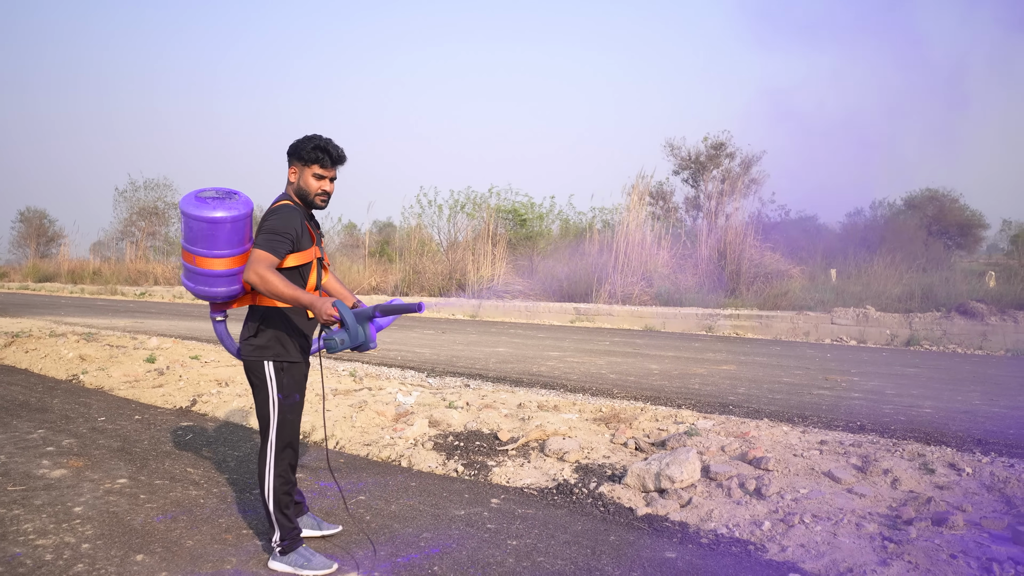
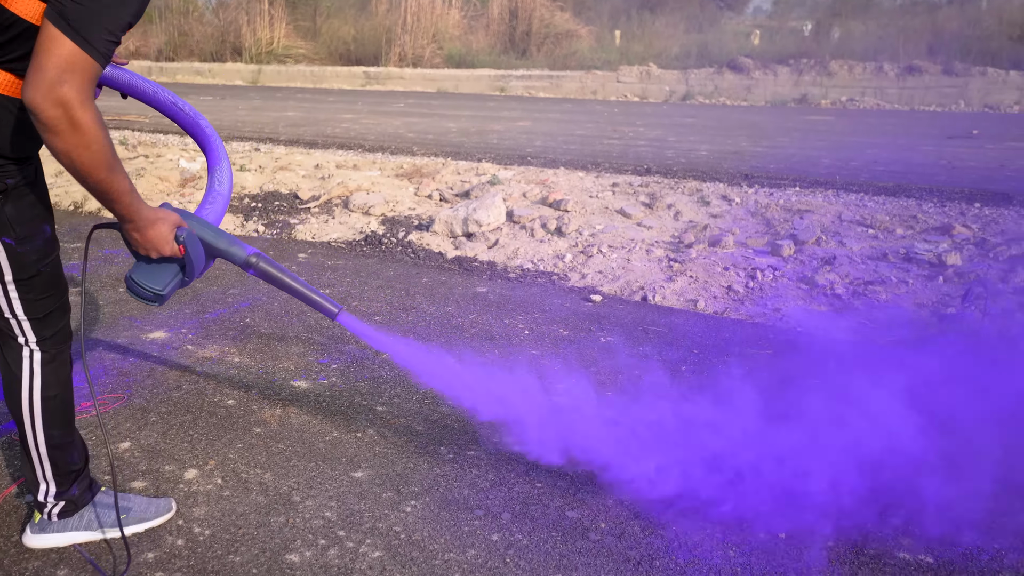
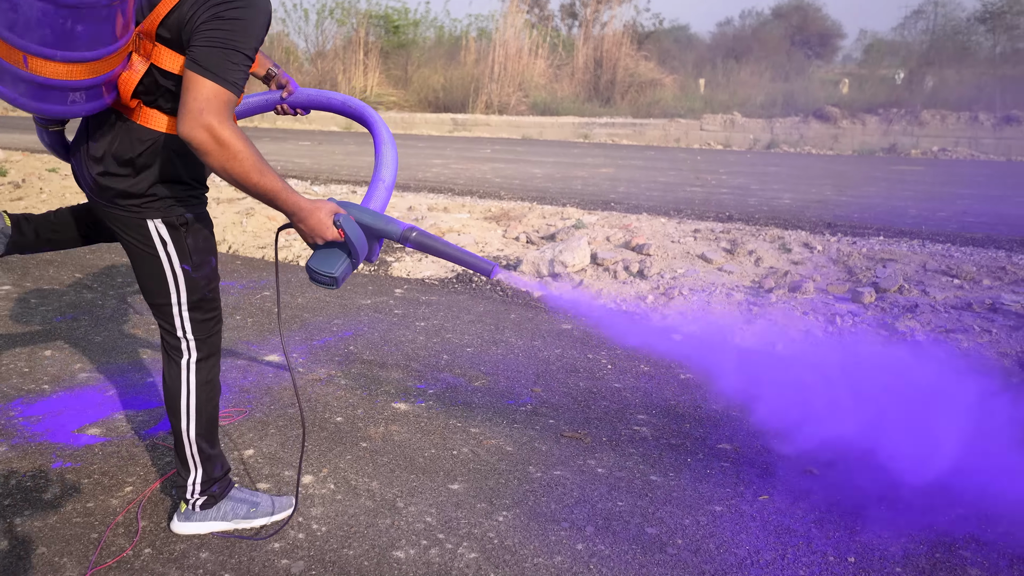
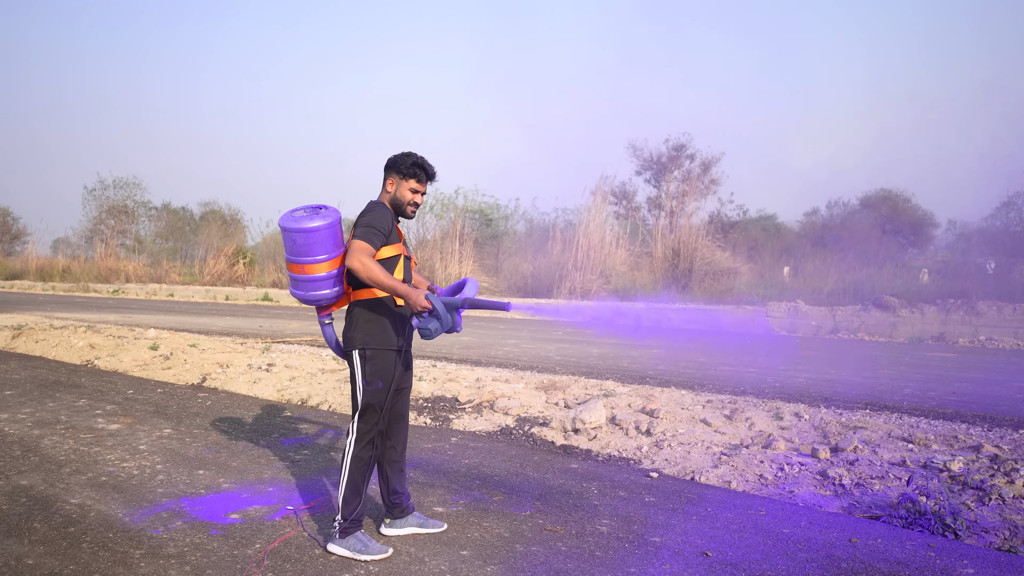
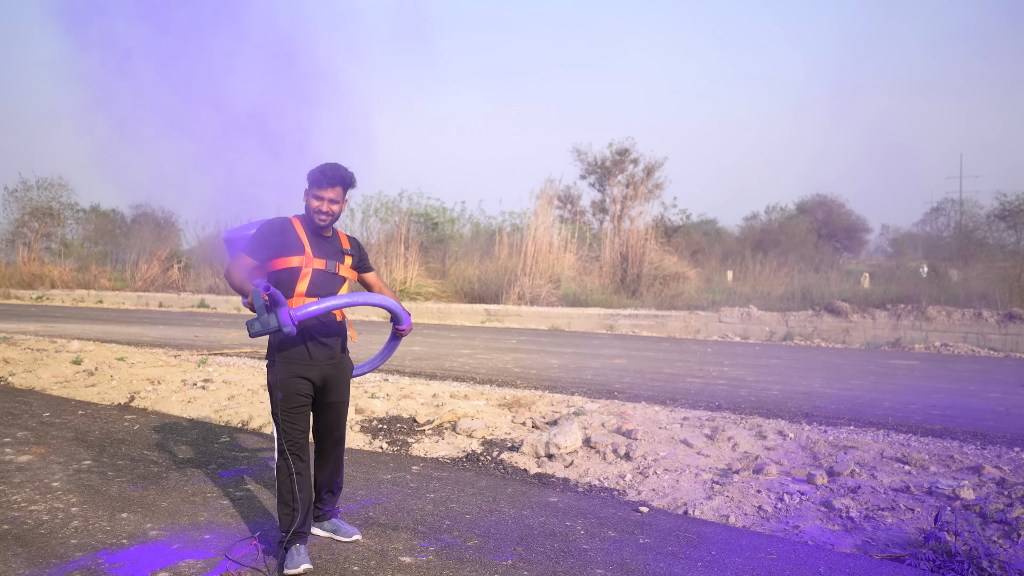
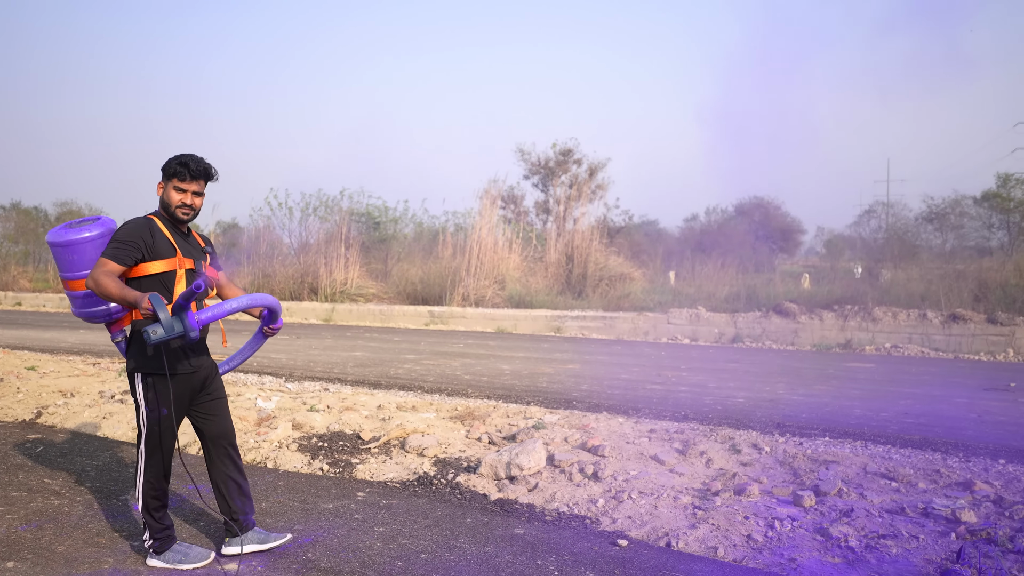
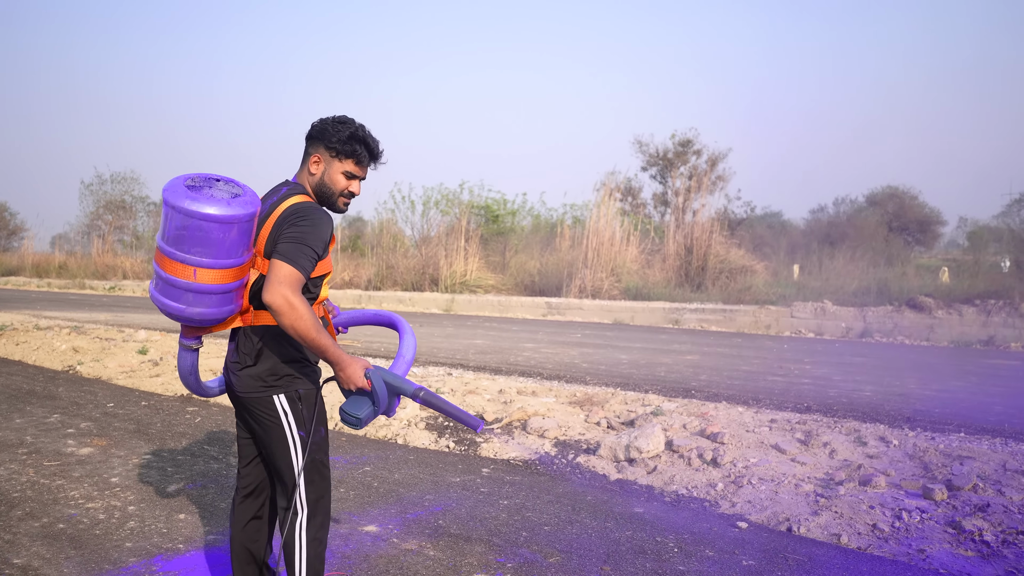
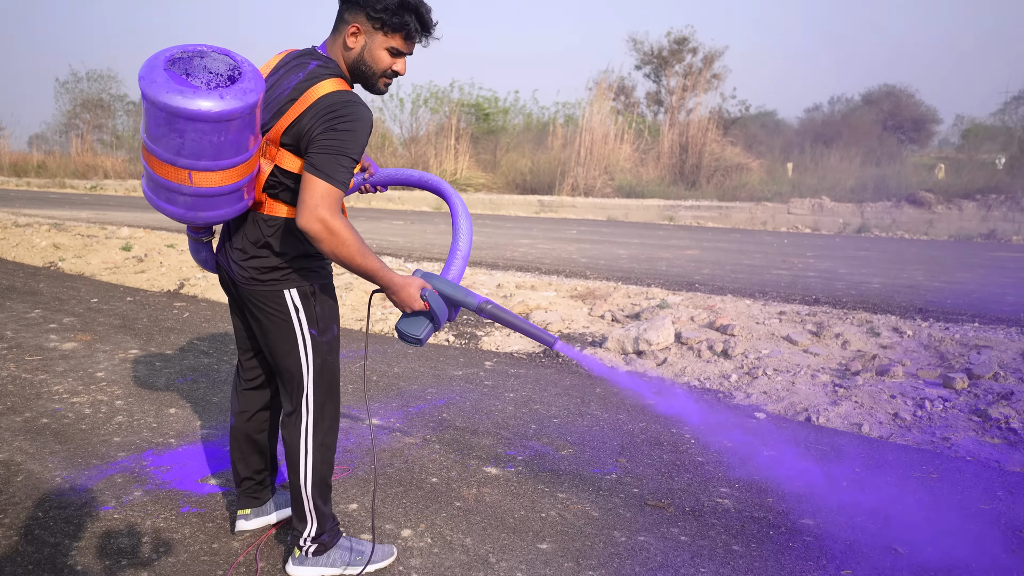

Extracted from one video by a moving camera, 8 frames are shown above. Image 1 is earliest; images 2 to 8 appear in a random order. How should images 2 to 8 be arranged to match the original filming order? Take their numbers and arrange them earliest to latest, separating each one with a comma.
6, 5, 4, 7, 8, 3, 2
